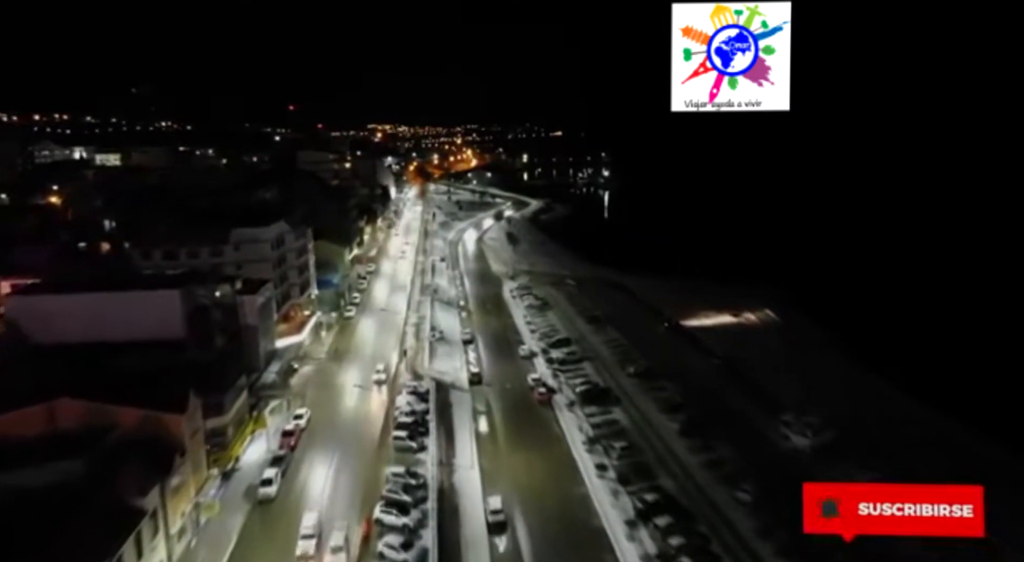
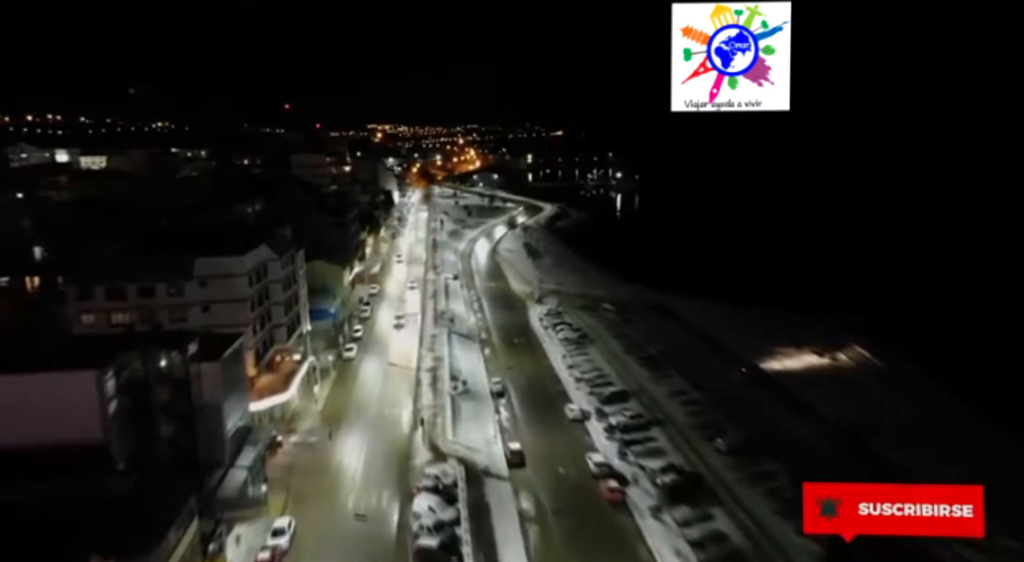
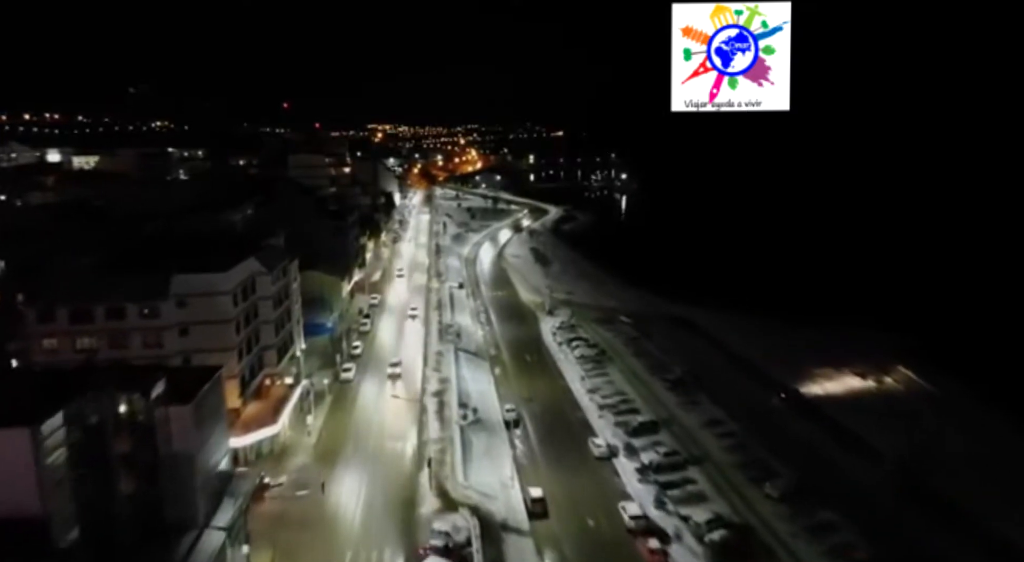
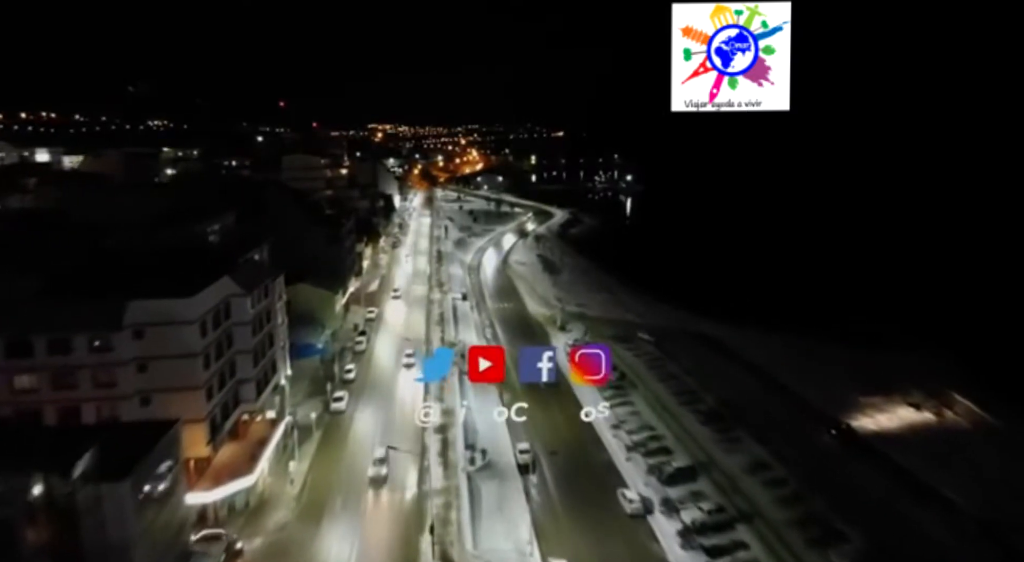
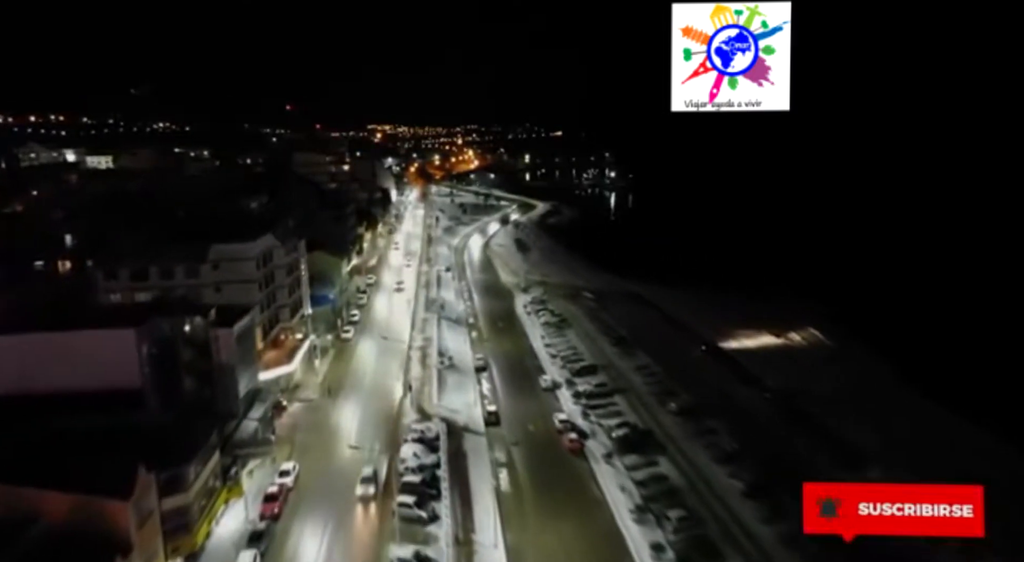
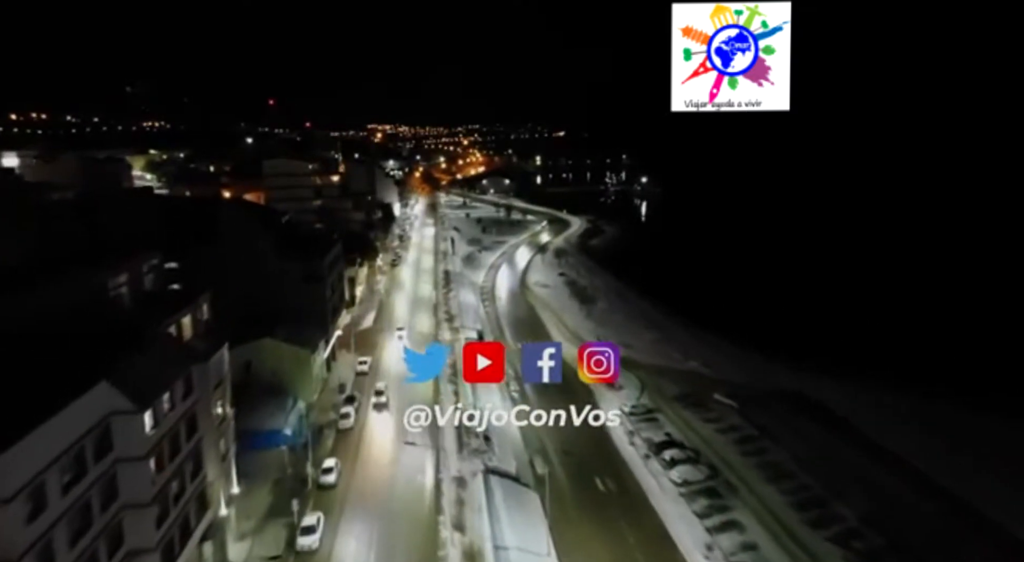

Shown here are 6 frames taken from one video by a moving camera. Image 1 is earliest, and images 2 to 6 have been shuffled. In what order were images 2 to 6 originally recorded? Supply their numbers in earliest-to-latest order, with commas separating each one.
5, 2, 3, 4, 6
